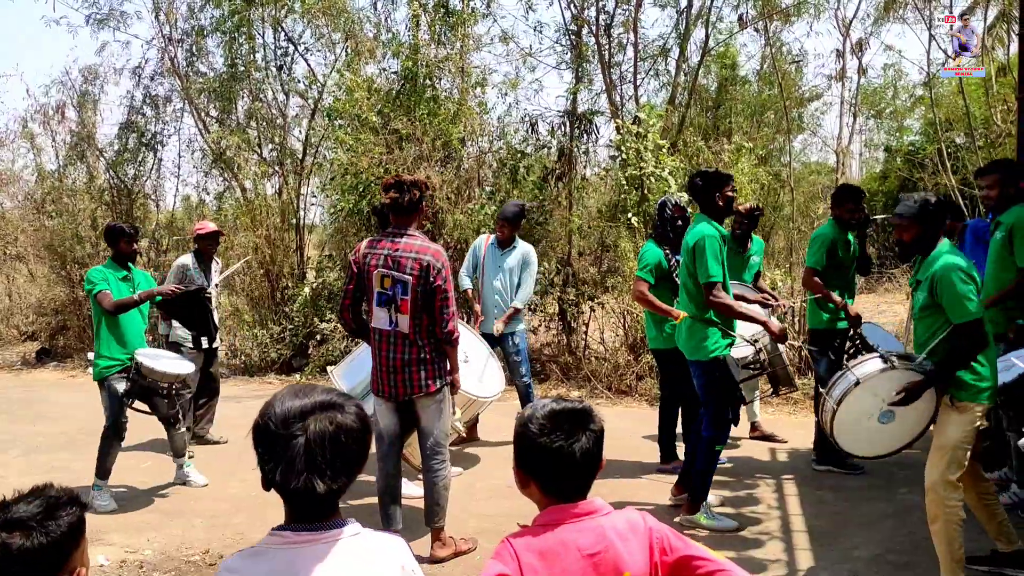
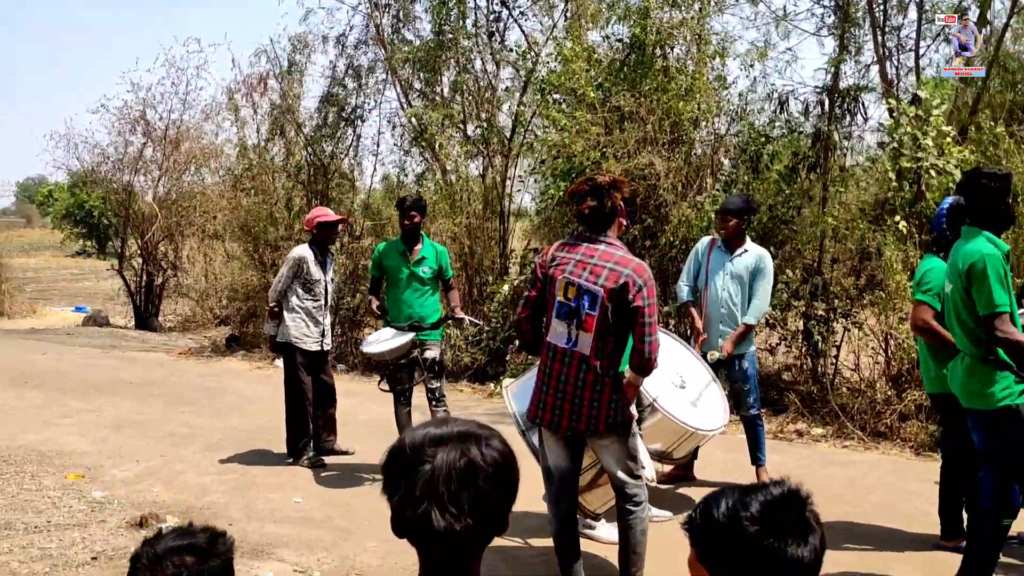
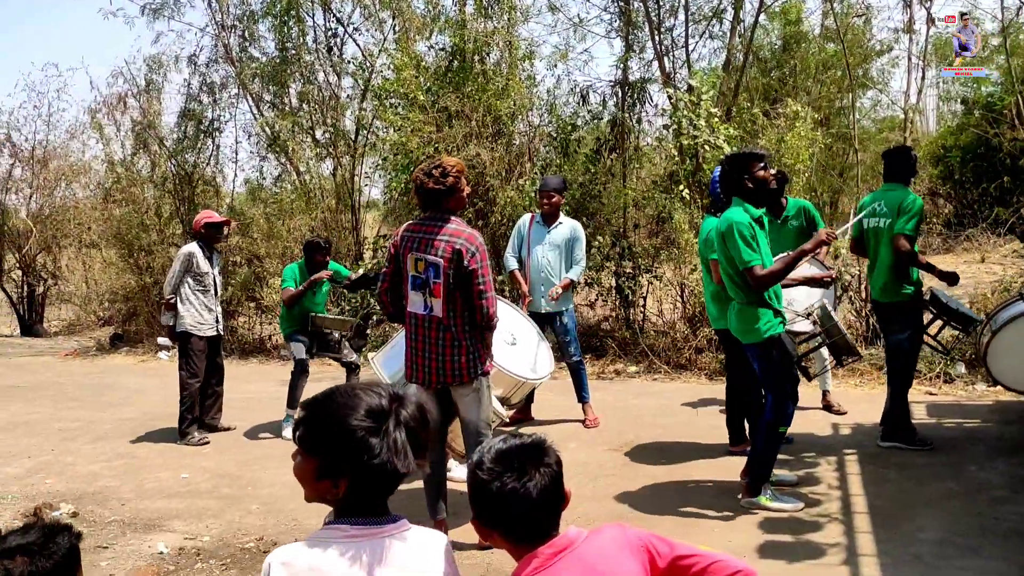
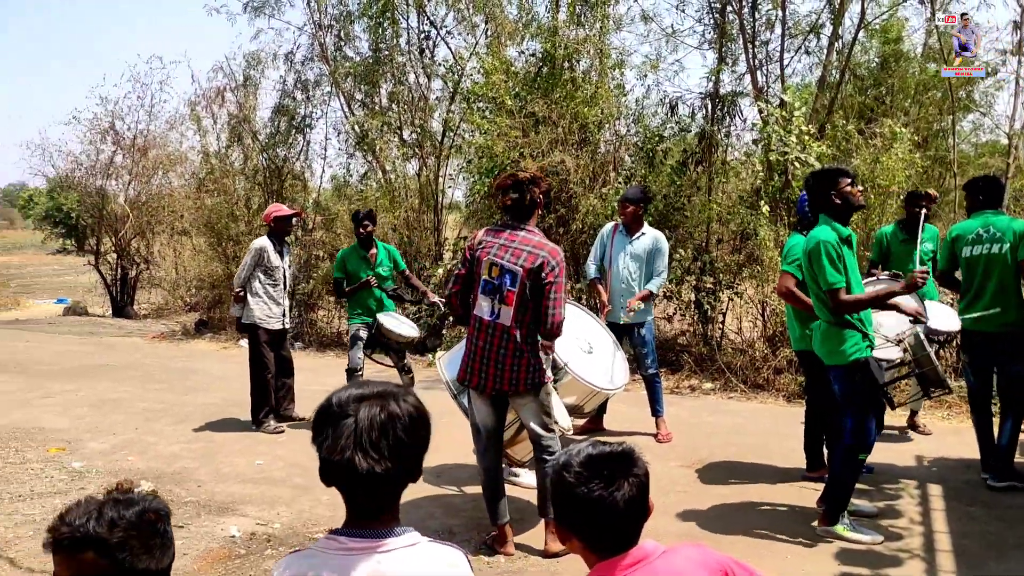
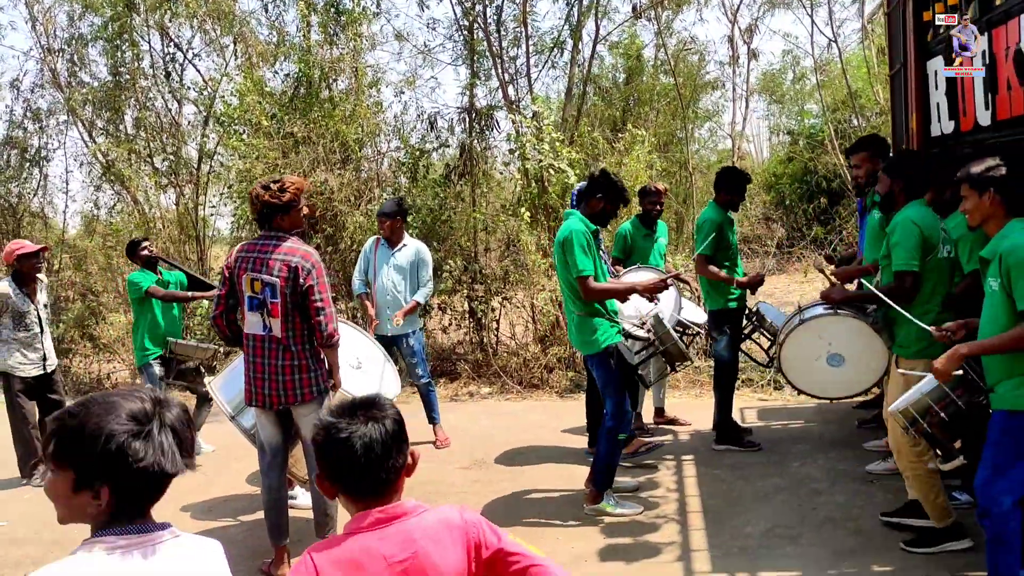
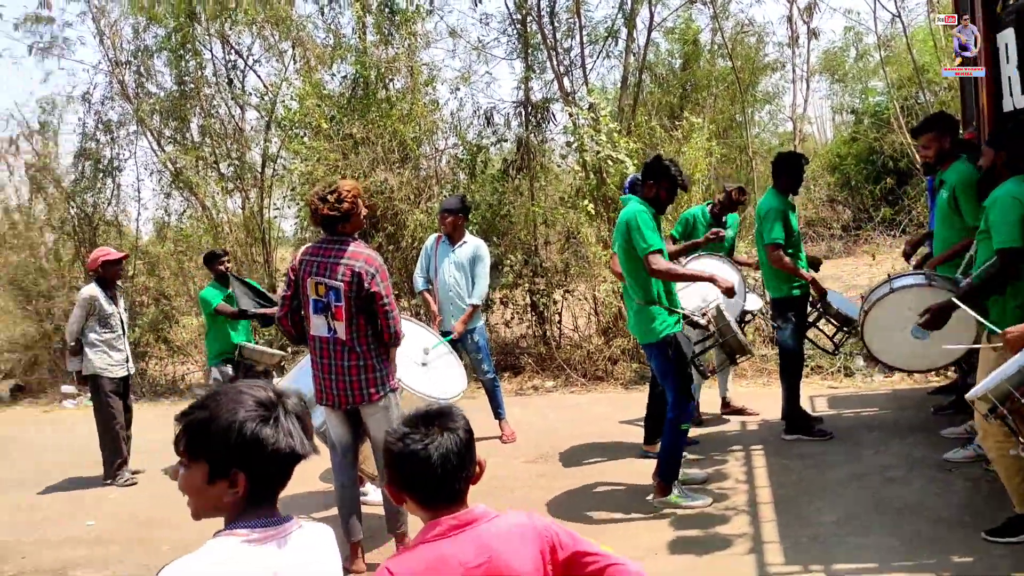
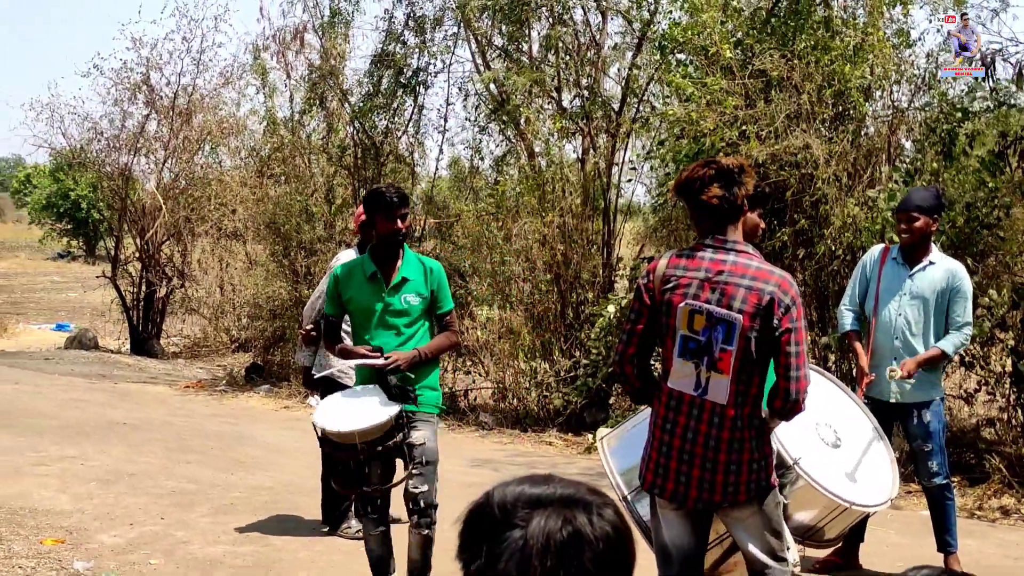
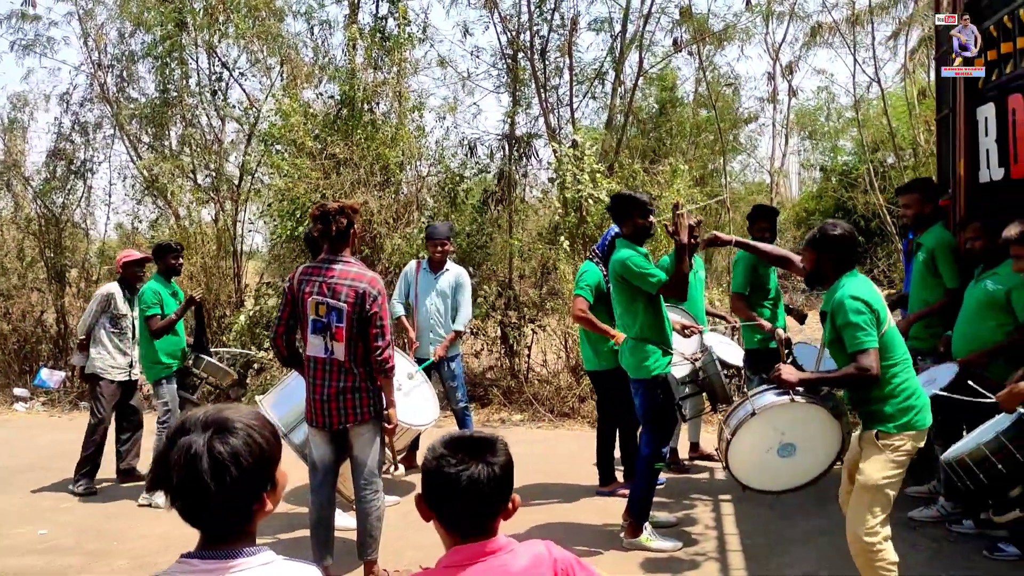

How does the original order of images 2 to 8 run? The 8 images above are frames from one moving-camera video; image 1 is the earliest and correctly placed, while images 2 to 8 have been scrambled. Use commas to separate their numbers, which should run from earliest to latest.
8, 5, 6, 3, 4, 2, 7
